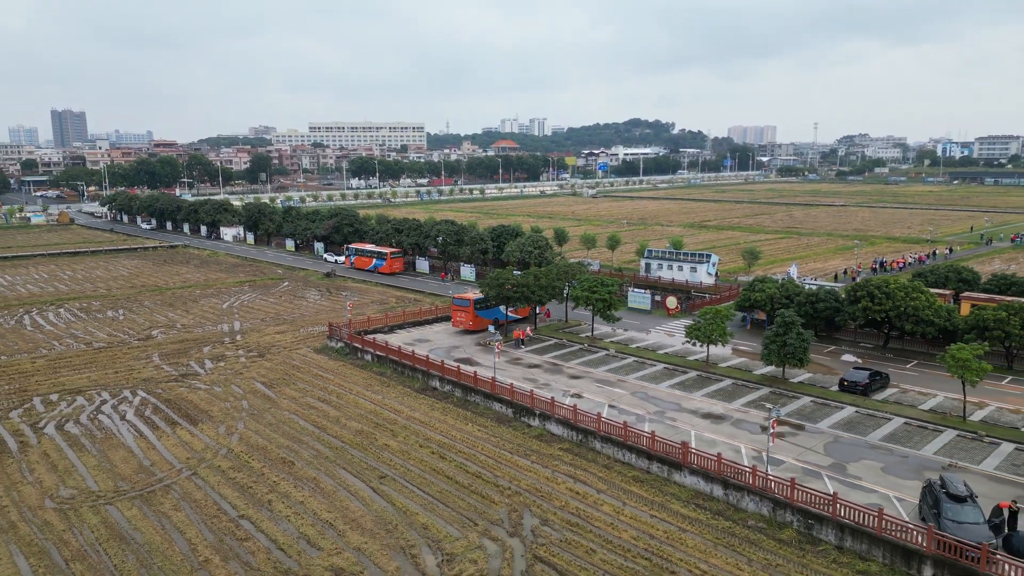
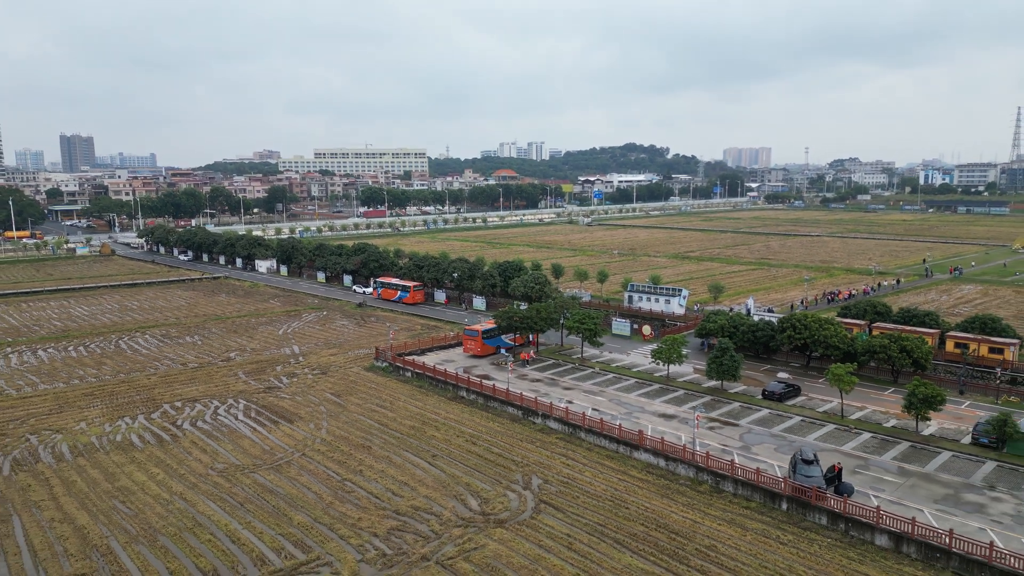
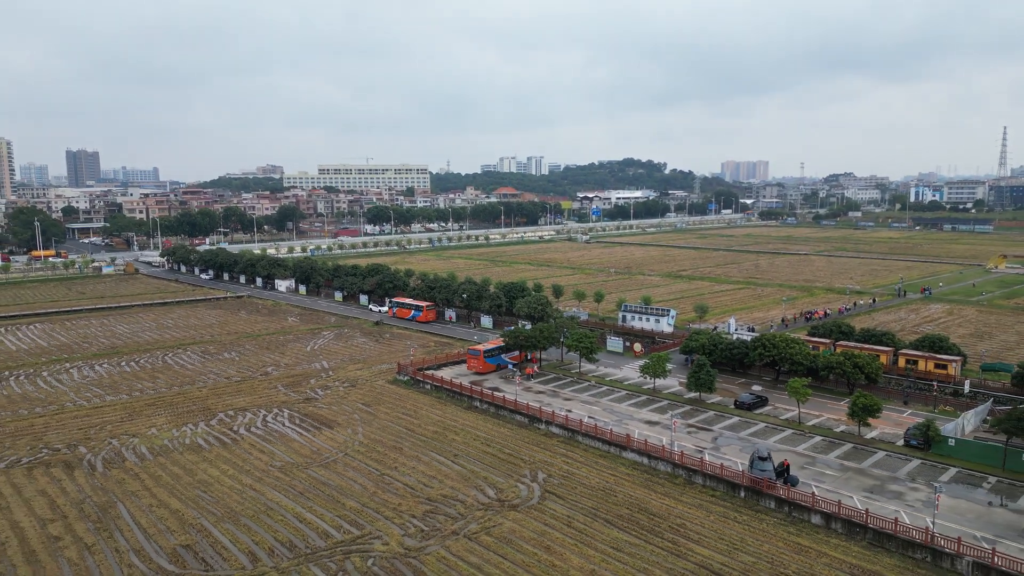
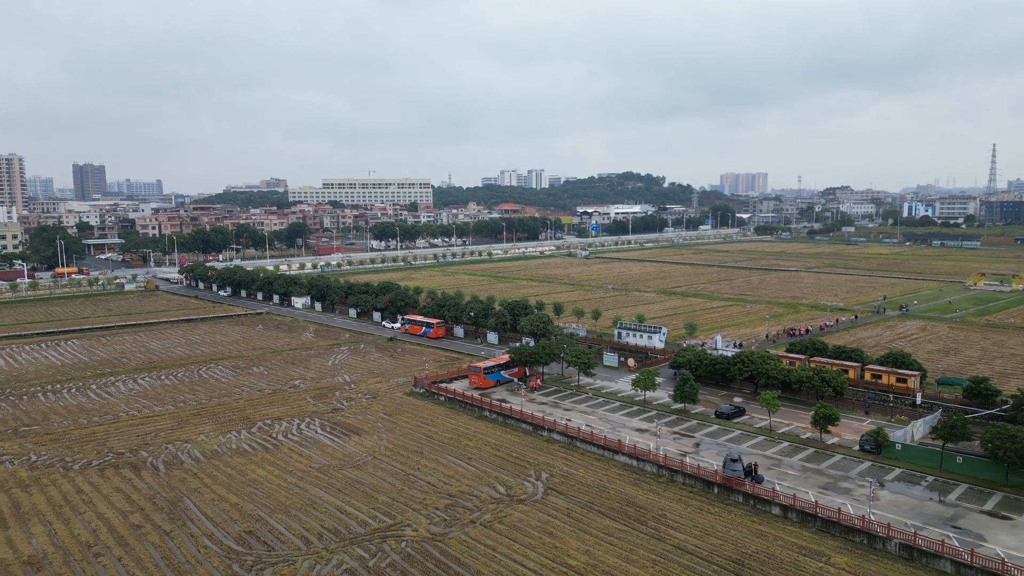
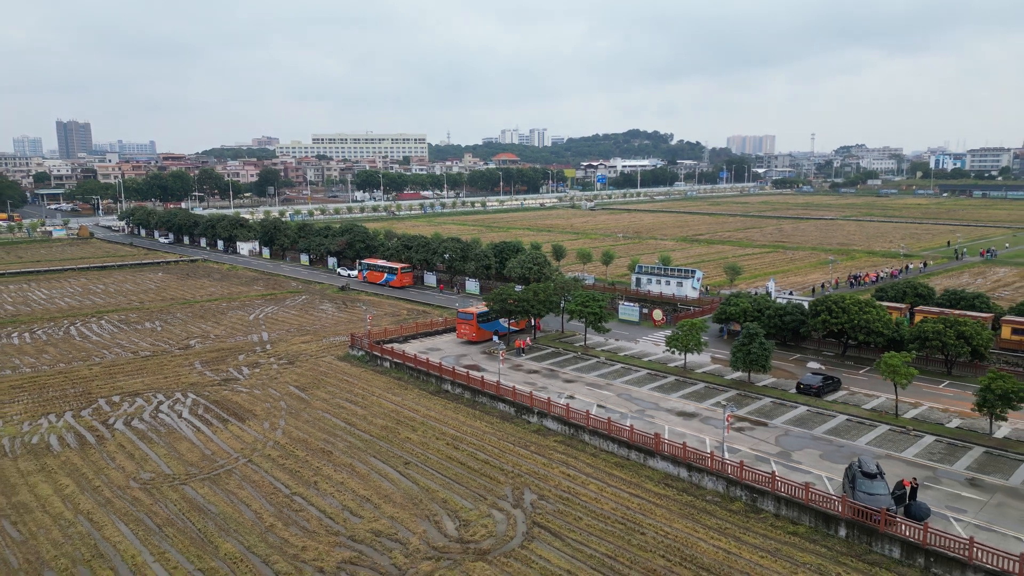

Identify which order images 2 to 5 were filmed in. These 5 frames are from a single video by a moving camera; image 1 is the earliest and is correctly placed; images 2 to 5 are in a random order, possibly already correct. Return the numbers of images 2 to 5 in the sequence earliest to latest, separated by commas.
5, 2, 3, 4
